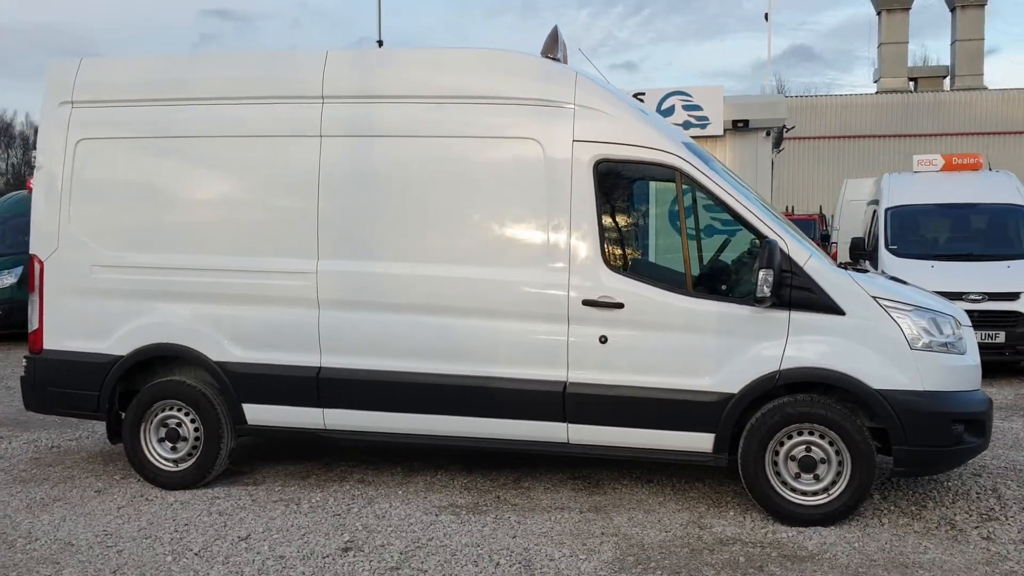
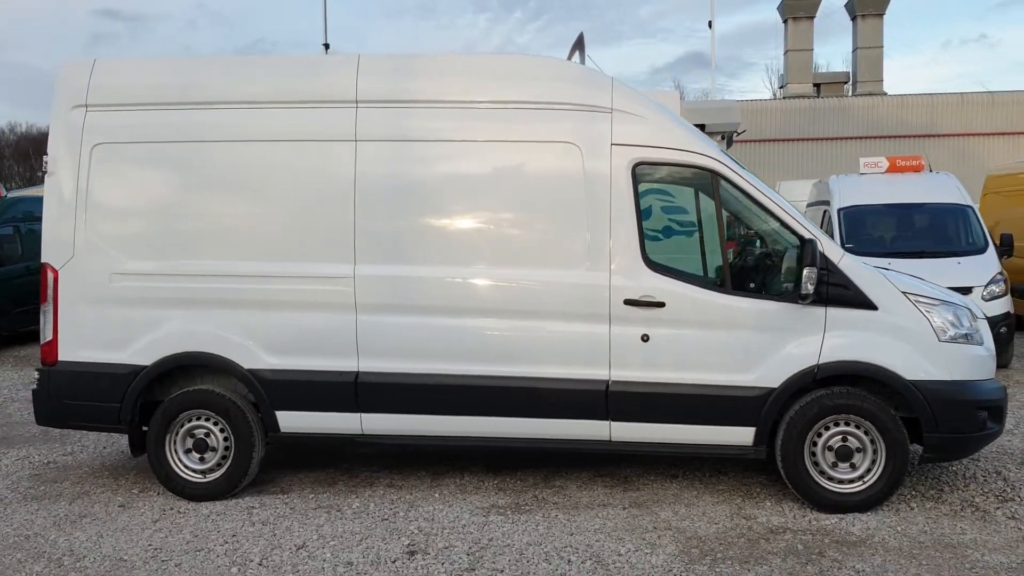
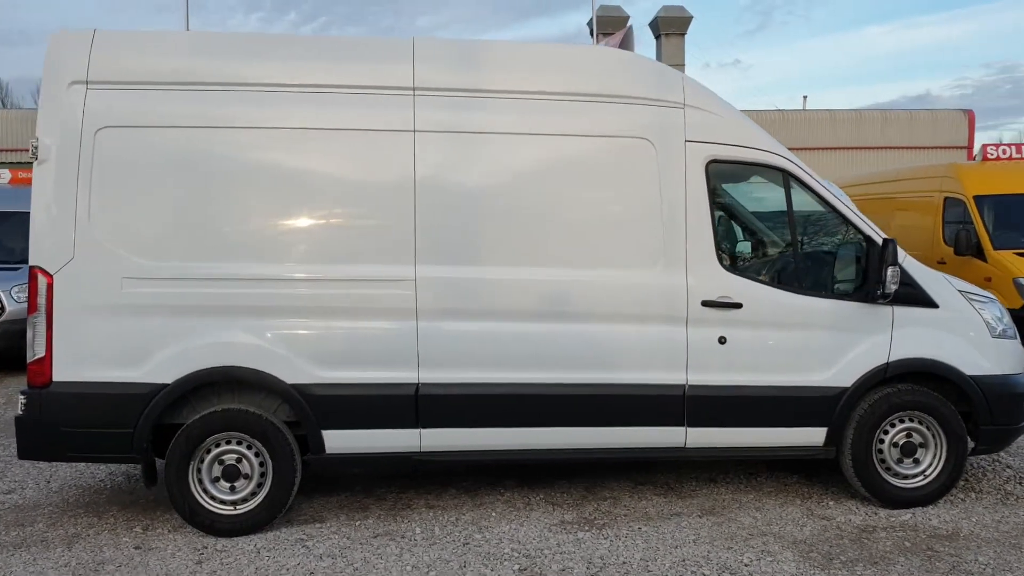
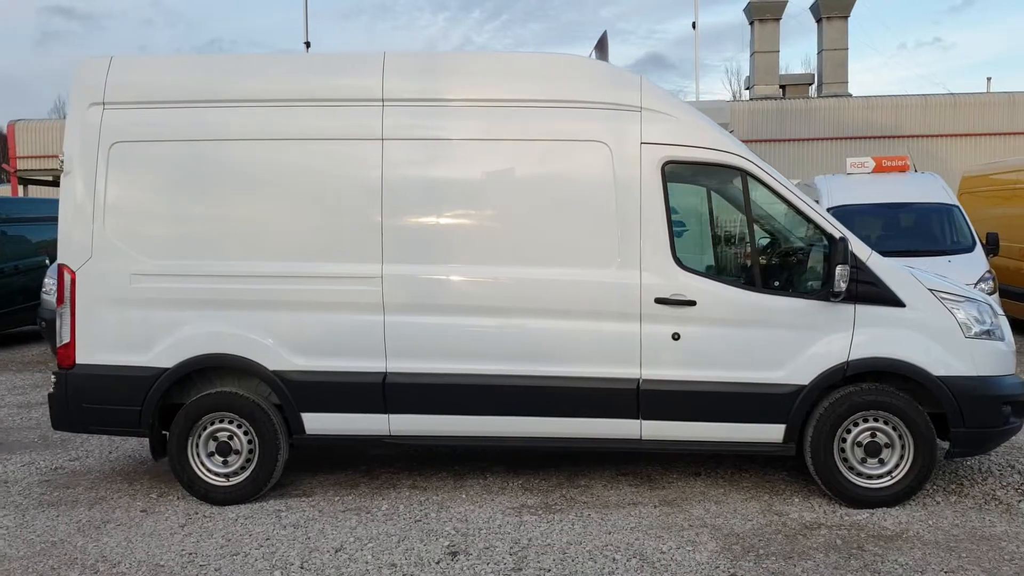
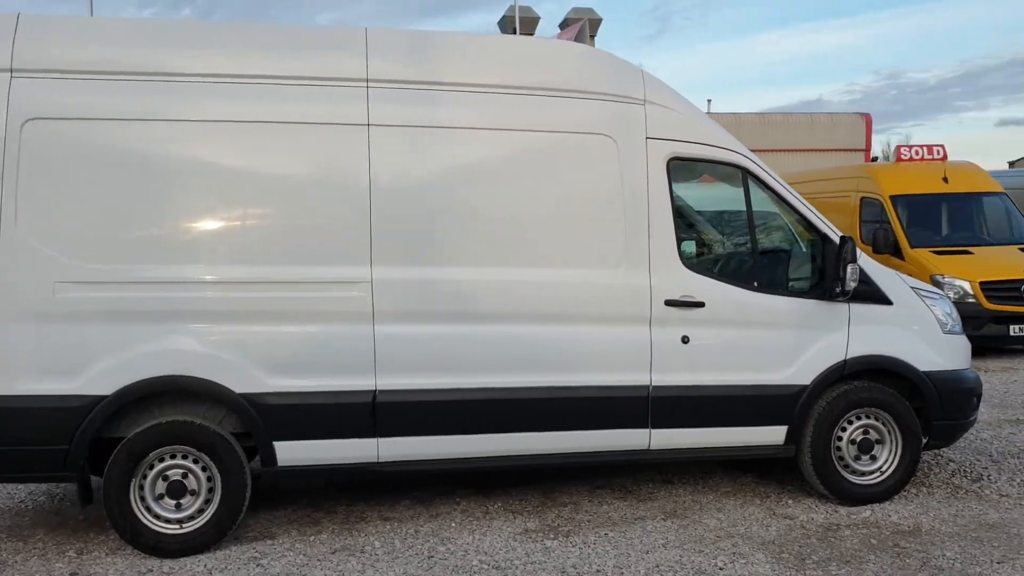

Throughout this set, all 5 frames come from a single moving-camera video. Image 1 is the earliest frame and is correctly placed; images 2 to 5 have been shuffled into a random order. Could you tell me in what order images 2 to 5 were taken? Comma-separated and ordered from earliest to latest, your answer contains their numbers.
2, 4, 3, 5
